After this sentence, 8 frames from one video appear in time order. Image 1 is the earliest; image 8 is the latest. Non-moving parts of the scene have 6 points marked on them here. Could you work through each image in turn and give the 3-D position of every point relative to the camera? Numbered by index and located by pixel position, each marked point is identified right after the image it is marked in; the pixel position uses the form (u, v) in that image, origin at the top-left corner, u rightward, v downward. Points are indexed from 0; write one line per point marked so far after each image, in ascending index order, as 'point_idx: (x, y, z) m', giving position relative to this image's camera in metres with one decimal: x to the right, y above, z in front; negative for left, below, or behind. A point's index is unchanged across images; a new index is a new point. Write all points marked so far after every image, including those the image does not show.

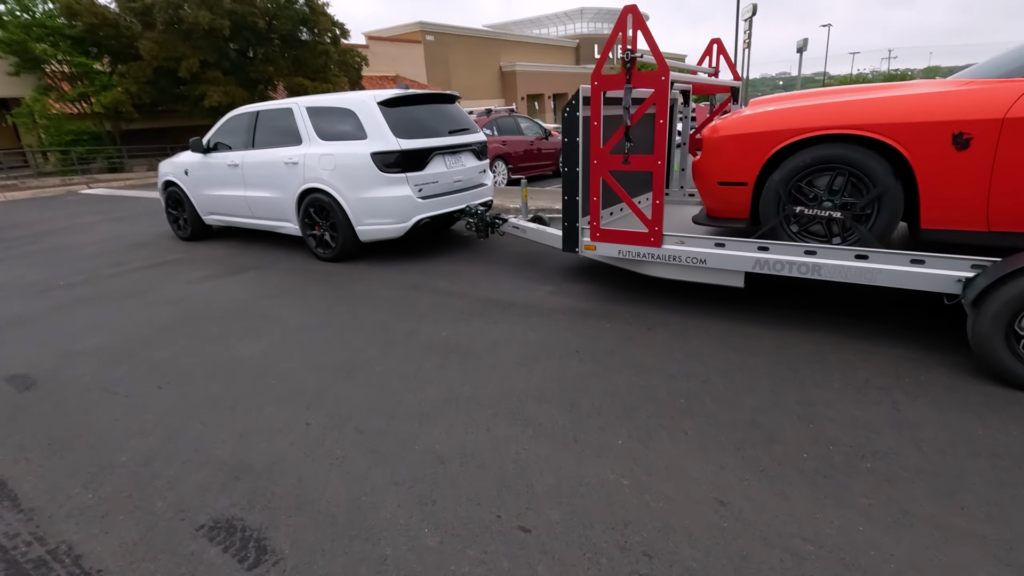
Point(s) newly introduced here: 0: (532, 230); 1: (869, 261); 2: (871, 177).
0: (+0.2, +0.6, +5.7) m
1: (+2.3, +0.2, +3.4) m
2: (+2.3, +0.7, +3.4) m
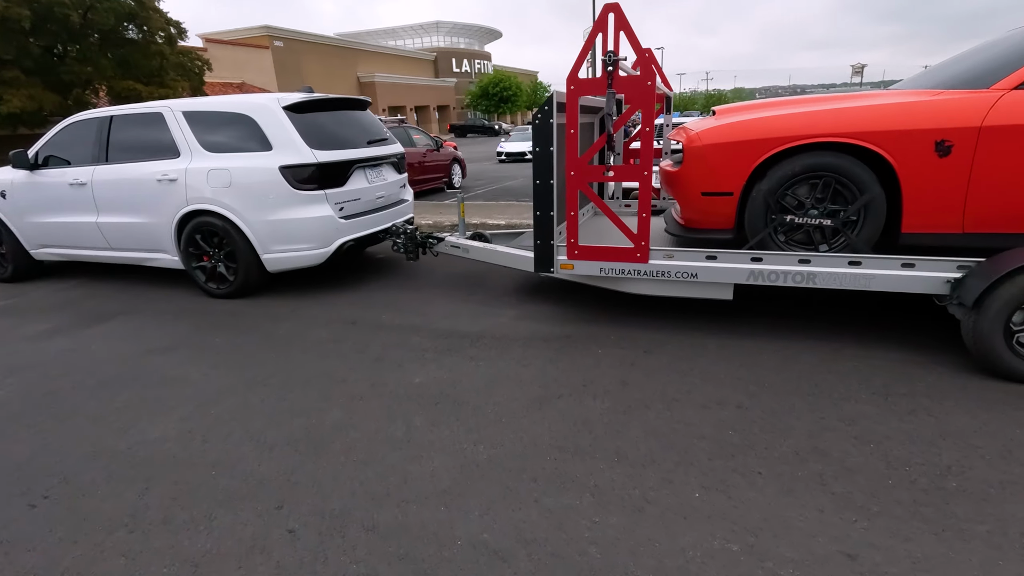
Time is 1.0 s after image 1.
0: (-0.3, +0.4, +5.2) m
1: (+2.2, +0.1, +3.4) m
2: (+2.2, +0.7, +3.4) m
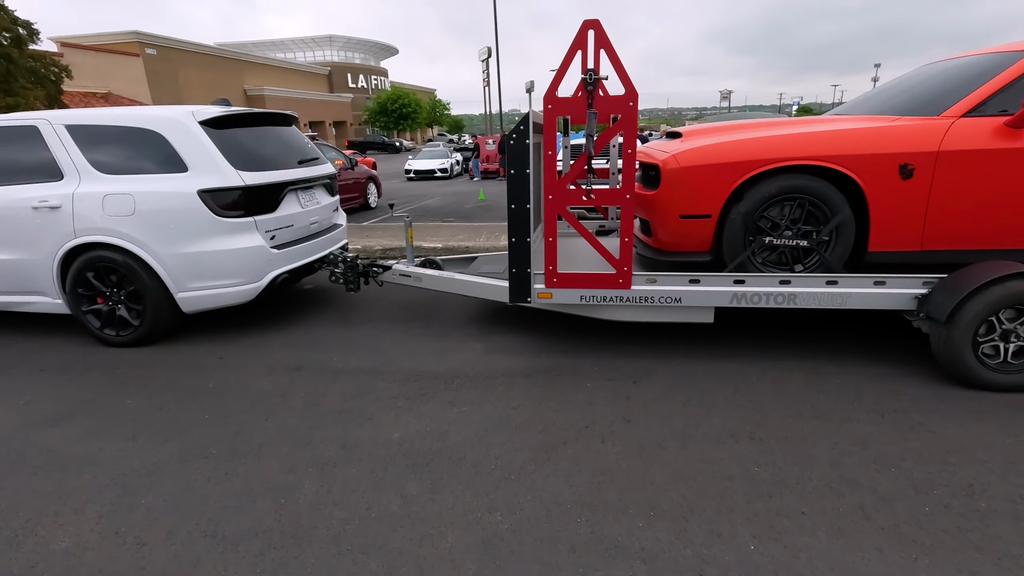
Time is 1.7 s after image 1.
0: (-0.7, +0.1, +4.8) m
1: (+2.1, 0.0, +3.5) m
2: (+2.1, +0.5, +3.5) m
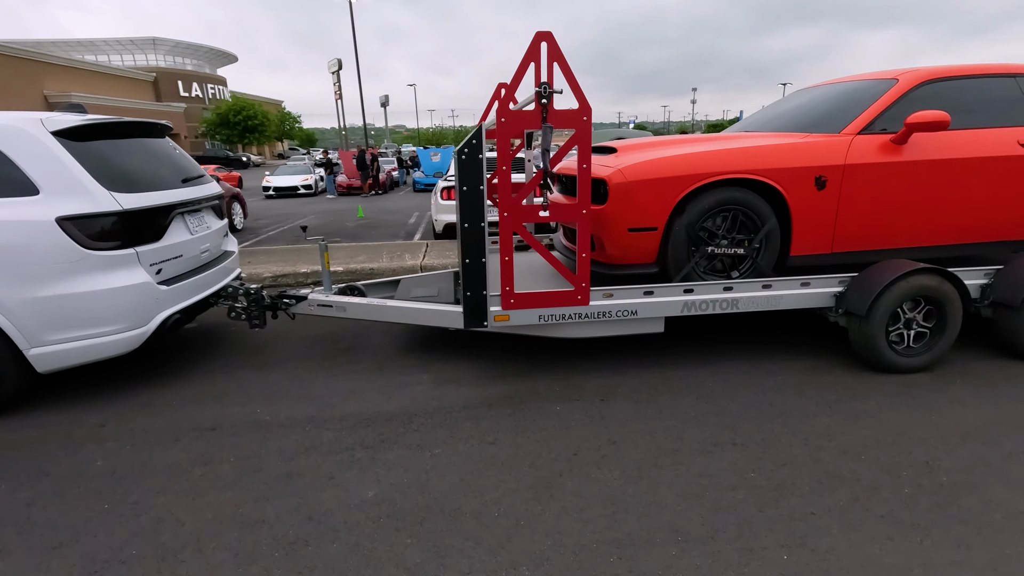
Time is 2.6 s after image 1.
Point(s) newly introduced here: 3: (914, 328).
0: (-1.2, -0.1, +4.3) m
1: (+1.8, 0.0, +3.8) m
2: (+1.8, +0.5, +3.8) m
3: (+2.8, -0.3, +3.7) m
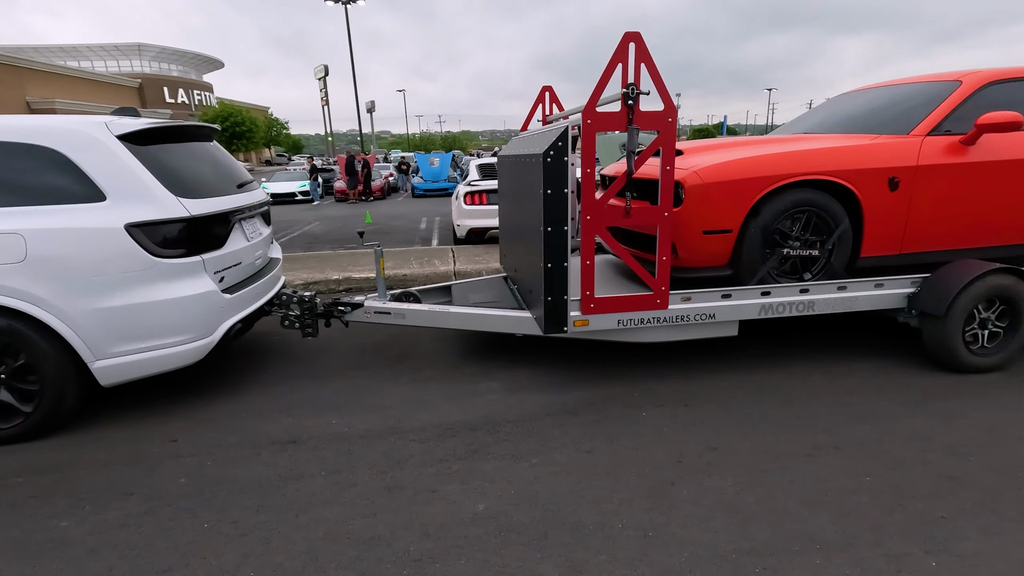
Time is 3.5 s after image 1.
0: (-0.7, -0.2, +4.2) m
1: (+2.4, 0.0, +3.8) m
2: (+2.3, +0.5, +3.8) m
3: (+3.3, -0.3, +3.8) m
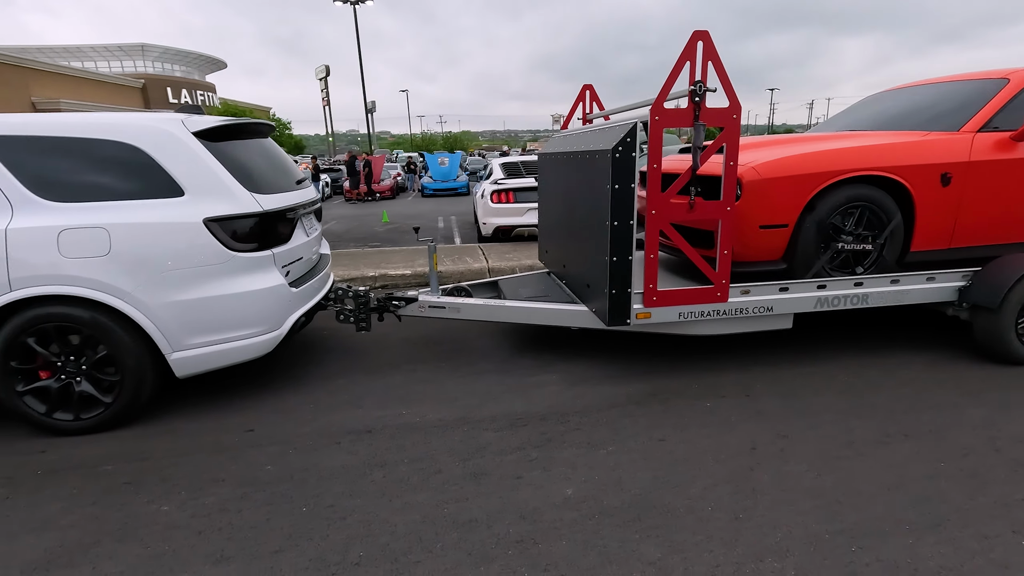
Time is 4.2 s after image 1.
0: (-0.3, -0.1, +4.3) m
1: (+2.8, 0.0, +3.8) m
2: (+2.7, +0.5, +3.9) m
3: (+3.8, -0.2, +3.8) m
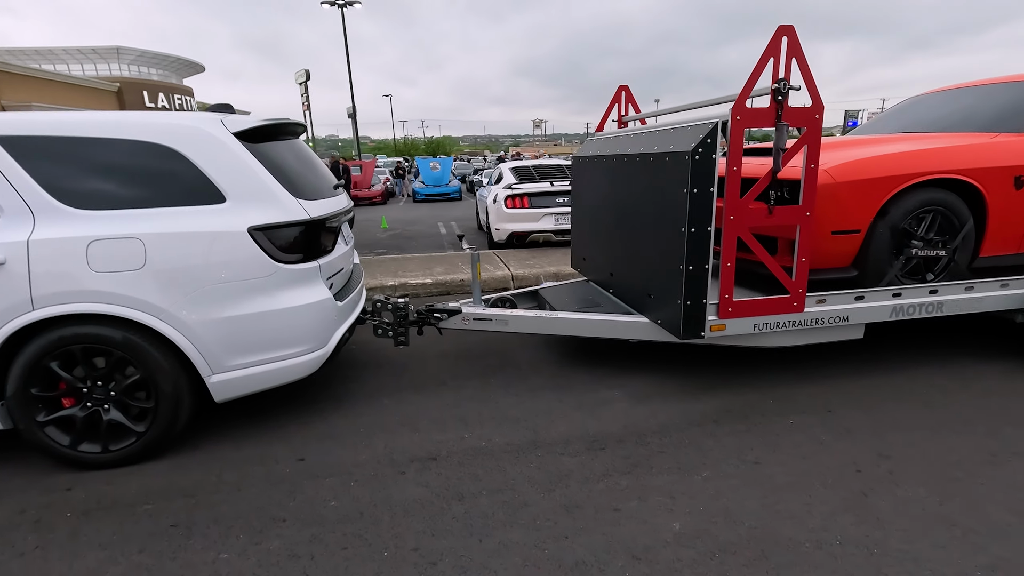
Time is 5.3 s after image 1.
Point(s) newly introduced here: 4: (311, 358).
0: (+0.1, -0.2, +4.0) m
1: (+3.2, 0.0, +3.7) m
2: (+3.1, +0.5, +3.7) m
3: (+4.2, -0.3, +3.7) m
4: (-1.3, -0.4, +3.3) m
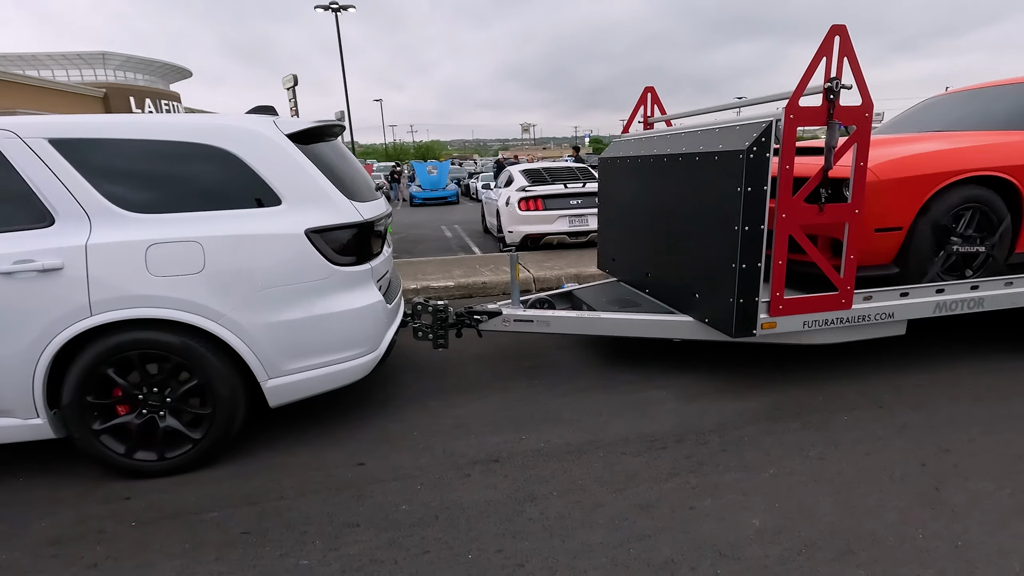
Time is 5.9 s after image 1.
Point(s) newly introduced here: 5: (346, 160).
0: (+0.4, -0.2, +4.0) m
1: (+3.5, 0.0, +3.8) m
2: (+3.4, +0.5, +3.8) m
3: (+4.5, -0.2, +3.8) m
4: (-0.9, -0.4, +3.3) m
5: (-1.2, +0.9, +3.8) m
